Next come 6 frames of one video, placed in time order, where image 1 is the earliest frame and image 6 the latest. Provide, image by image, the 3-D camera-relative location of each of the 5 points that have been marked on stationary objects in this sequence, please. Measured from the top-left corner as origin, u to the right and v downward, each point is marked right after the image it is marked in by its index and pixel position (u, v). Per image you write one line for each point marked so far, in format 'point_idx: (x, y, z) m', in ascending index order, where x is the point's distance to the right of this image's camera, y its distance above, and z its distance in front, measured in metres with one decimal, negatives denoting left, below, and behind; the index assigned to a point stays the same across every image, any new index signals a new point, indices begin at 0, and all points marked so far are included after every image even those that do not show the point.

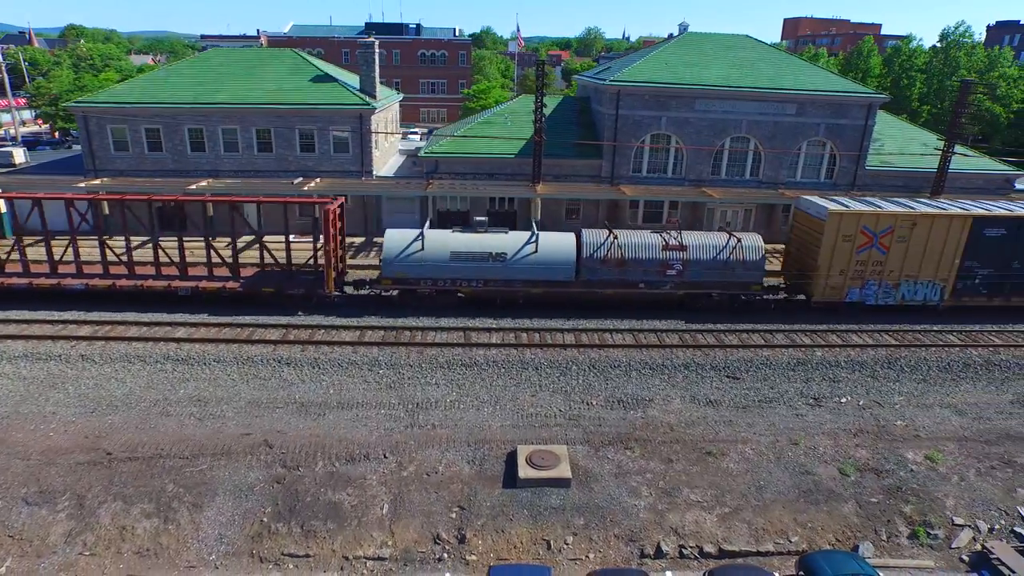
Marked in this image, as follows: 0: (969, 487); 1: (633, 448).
0: (+8.4, -3.6, +11.4) m
1: (+2.2, -3.1, +12.1) m
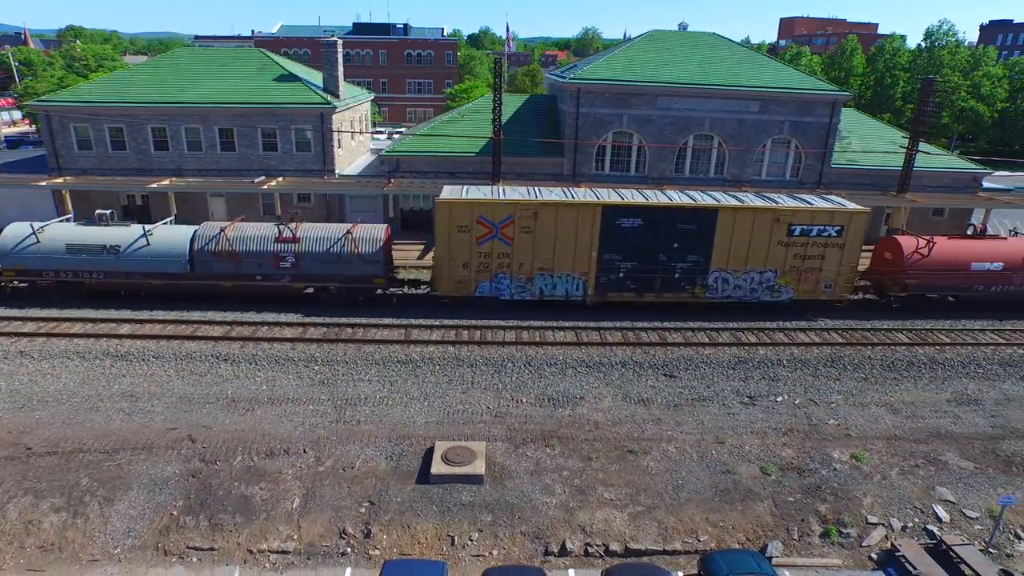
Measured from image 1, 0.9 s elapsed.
0: (+6.9, -3.6, +11.4) m
1: (+0.7, -3.0, +12.1) m
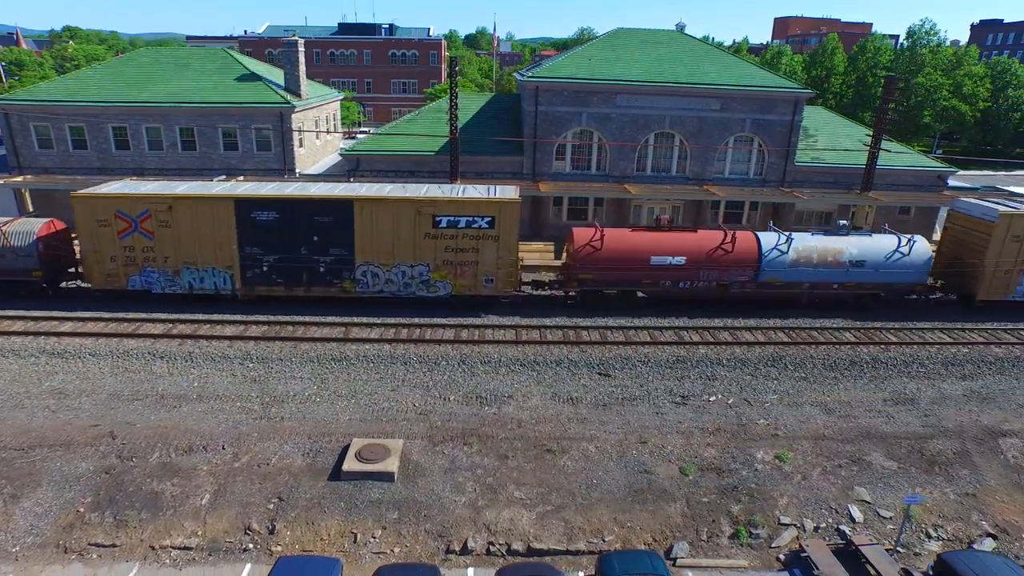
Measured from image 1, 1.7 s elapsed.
0: (+5.3, -3.6, +11.3) m
1: (-0.8, -3.0, +12.1) m
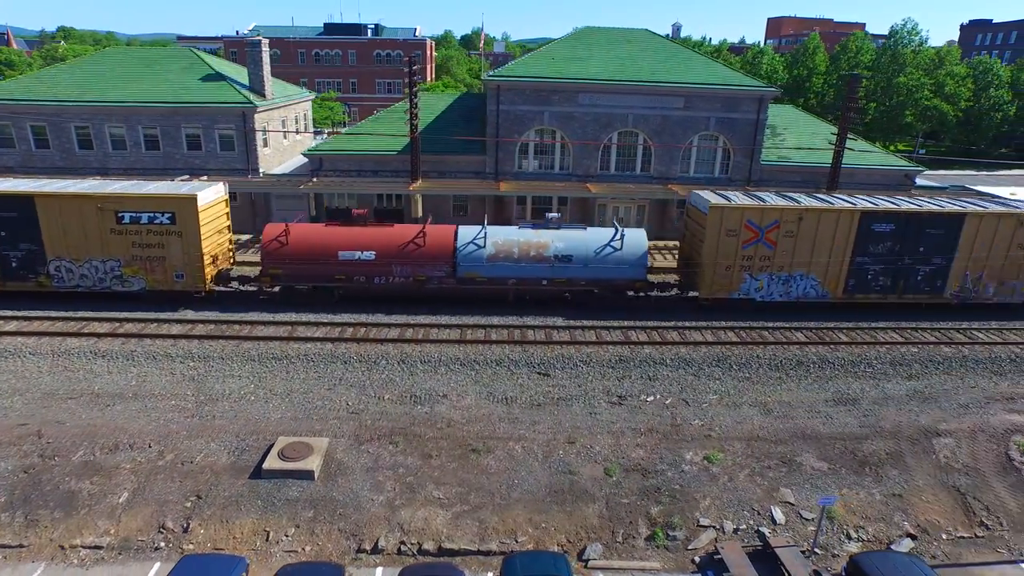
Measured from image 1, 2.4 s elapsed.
0: (+3.9, -3.6, +11.2) m
1: (-2.2, -3.0, +12.1) m
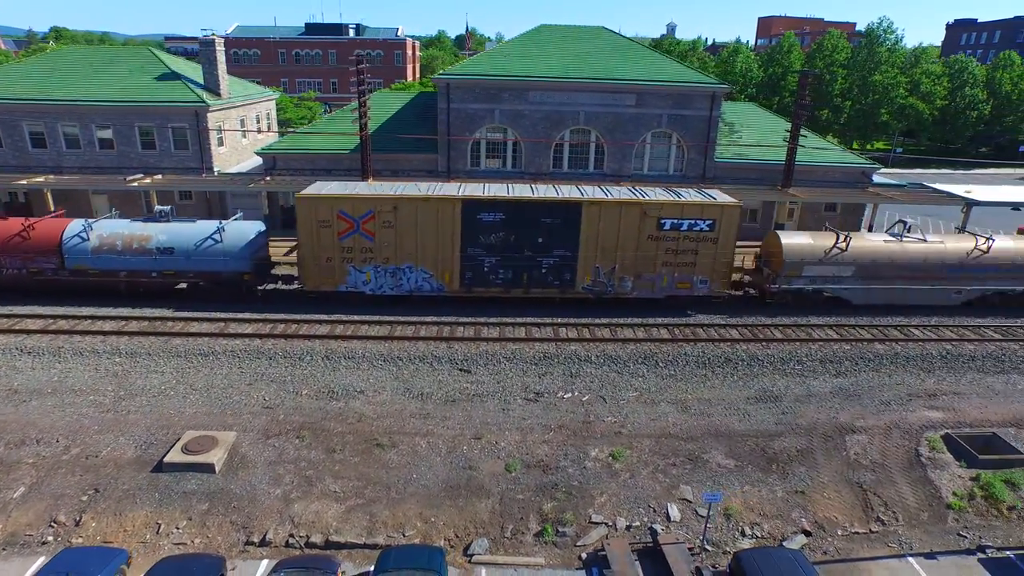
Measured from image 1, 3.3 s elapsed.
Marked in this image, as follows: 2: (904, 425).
0: (+2.1, -3.5, +11.2) m
1: (-4.0, -2.9, +12.1) m
2: (+8.2, -2.8, +13.0) m
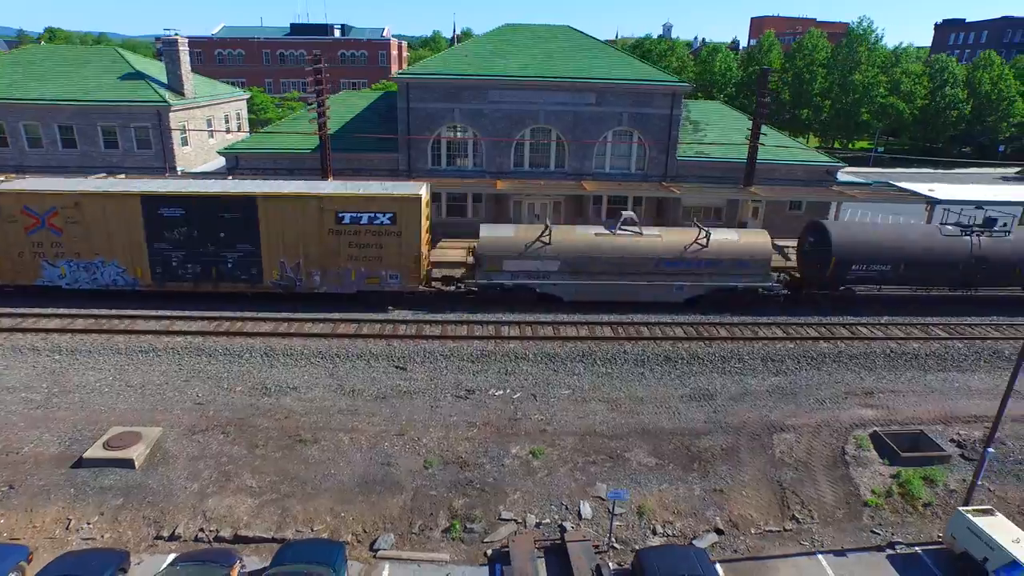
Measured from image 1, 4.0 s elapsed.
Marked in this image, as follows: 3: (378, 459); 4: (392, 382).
0: (+0.7, -3.4, +11.2) m
1: (-5.5, -2.8, +12.2) m
2: (+6.7, -2.8, +13.0) m
3: (-2.5, -3.2, +11.6) m
4: (-2.6, -2.1, +13.8) m
